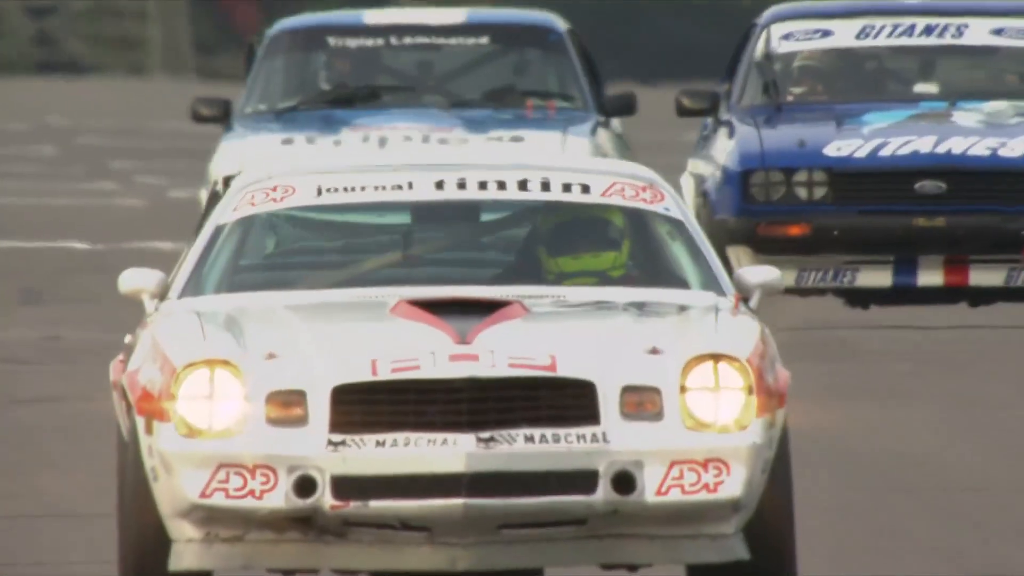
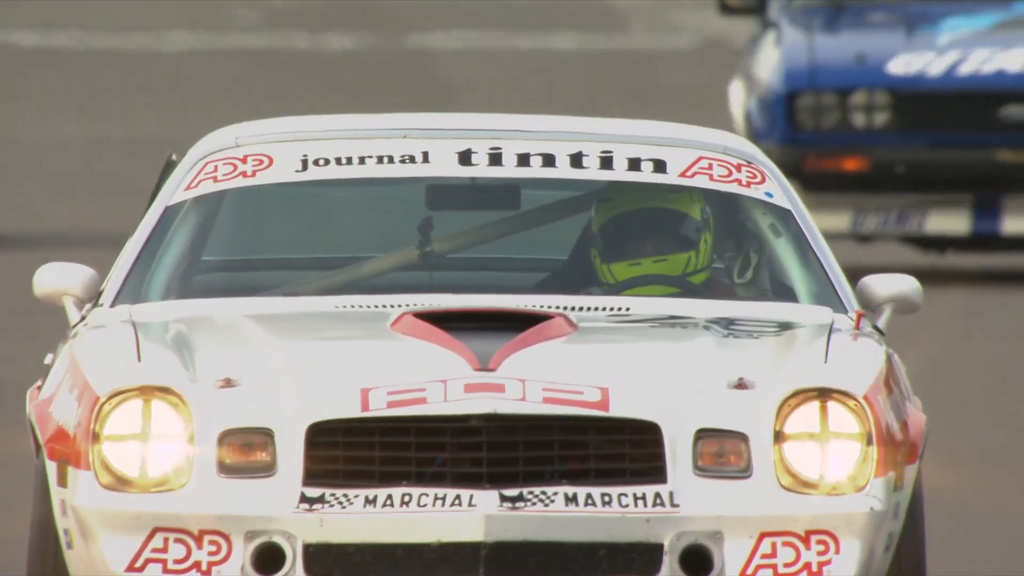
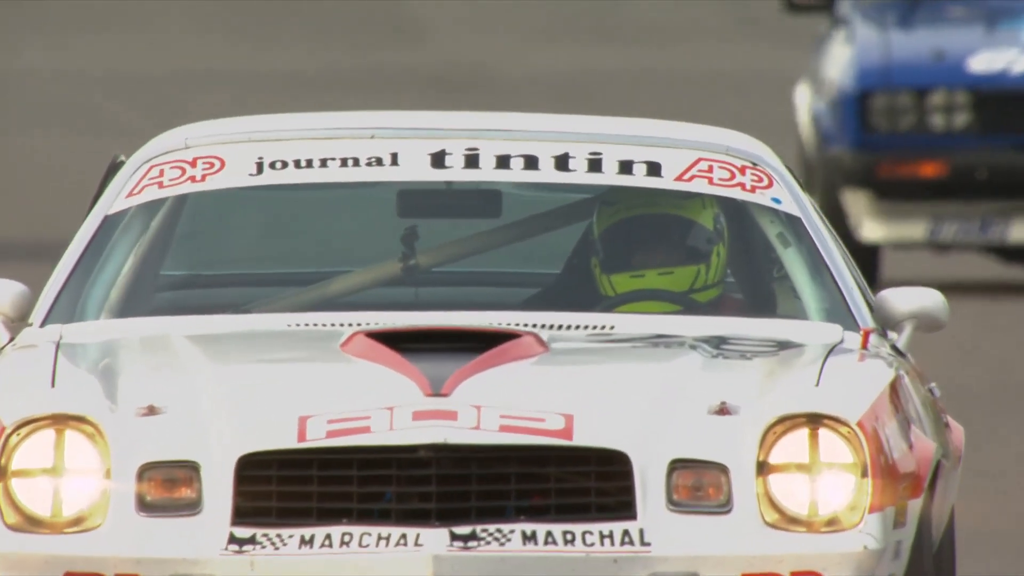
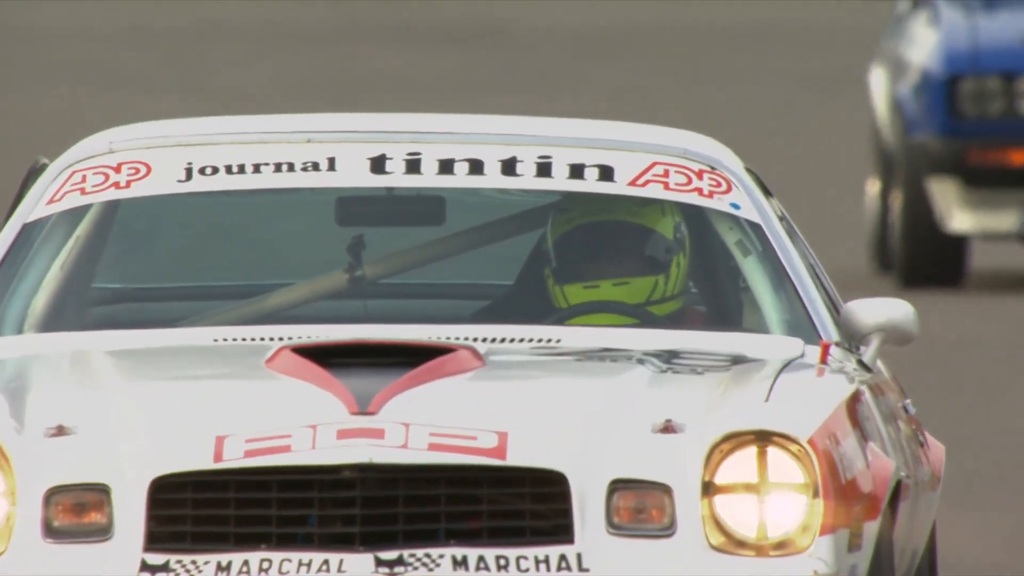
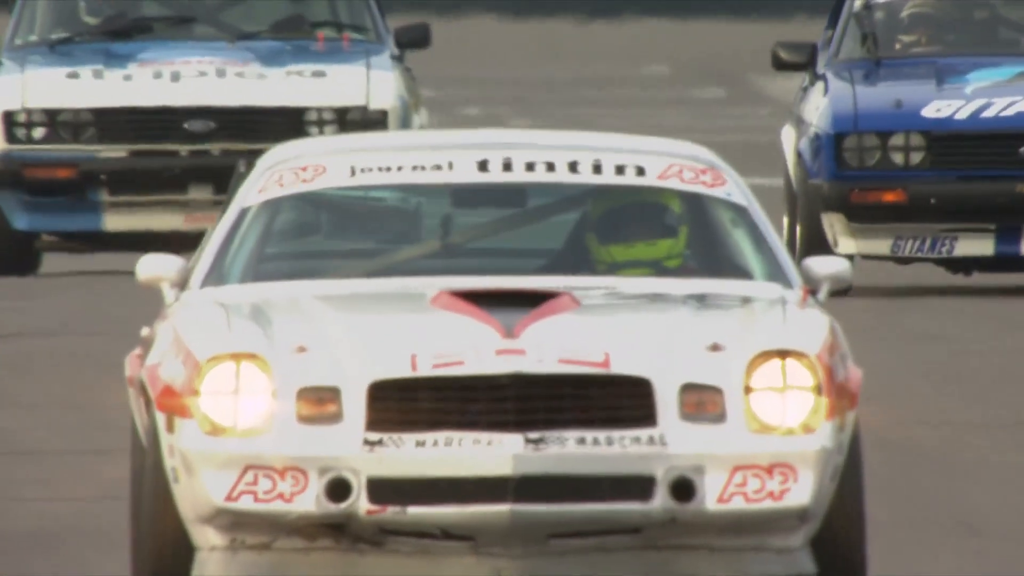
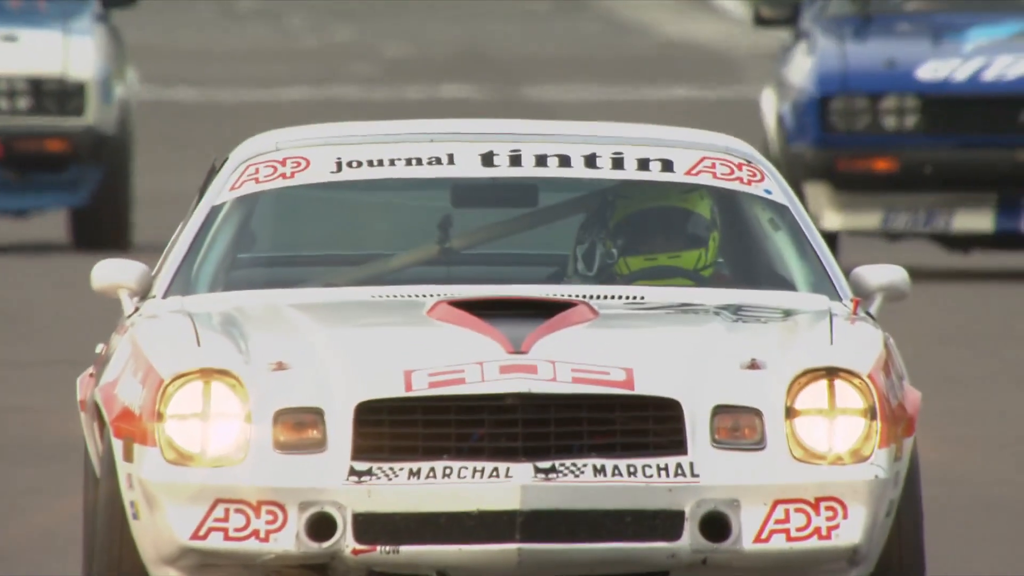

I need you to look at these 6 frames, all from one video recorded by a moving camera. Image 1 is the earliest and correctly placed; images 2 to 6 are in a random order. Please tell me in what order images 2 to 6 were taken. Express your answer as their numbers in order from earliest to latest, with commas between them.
5, 6, 2, 3, 4
